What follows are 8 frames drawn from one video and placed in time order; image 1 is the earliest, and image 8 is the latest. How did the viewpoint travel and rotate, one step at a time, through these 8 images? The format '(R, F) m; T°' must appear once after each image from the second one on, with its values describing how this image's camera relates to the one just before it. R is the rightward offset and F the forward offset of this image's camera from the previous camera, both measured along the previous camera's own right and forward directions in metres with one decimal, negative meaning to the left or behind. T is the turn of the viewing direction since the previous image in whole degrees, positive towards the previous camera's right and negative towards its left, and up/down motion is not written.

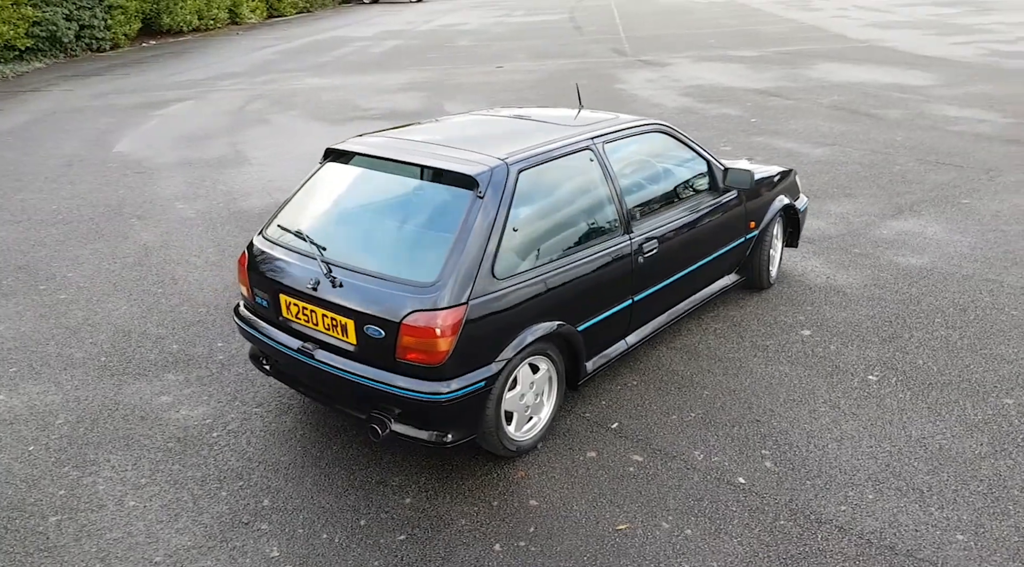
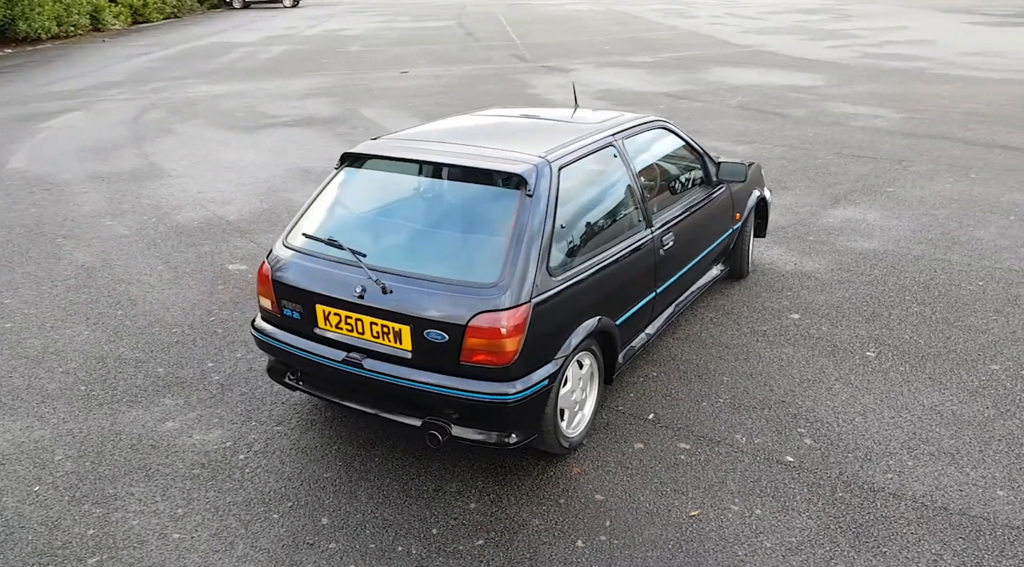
(-0.7, +0.1) m; +8°
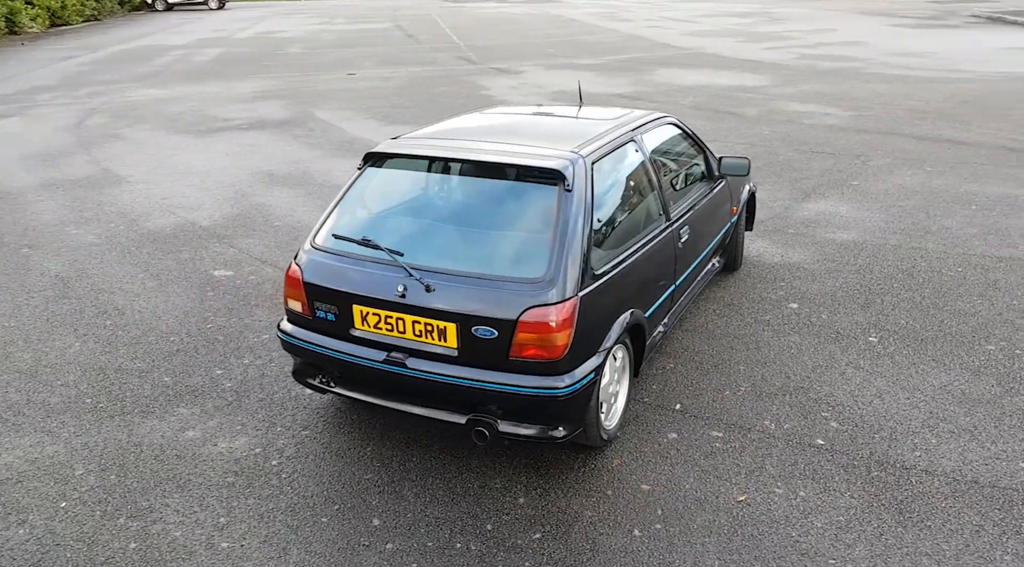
(-0.4, 0.0) m; +4°
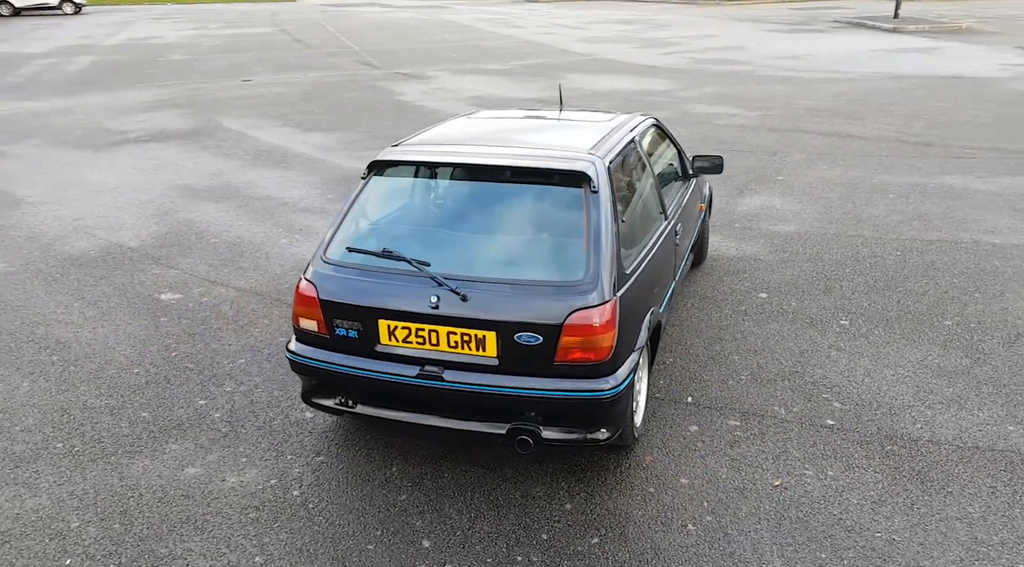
(-0.6, +0.1) m; +8°
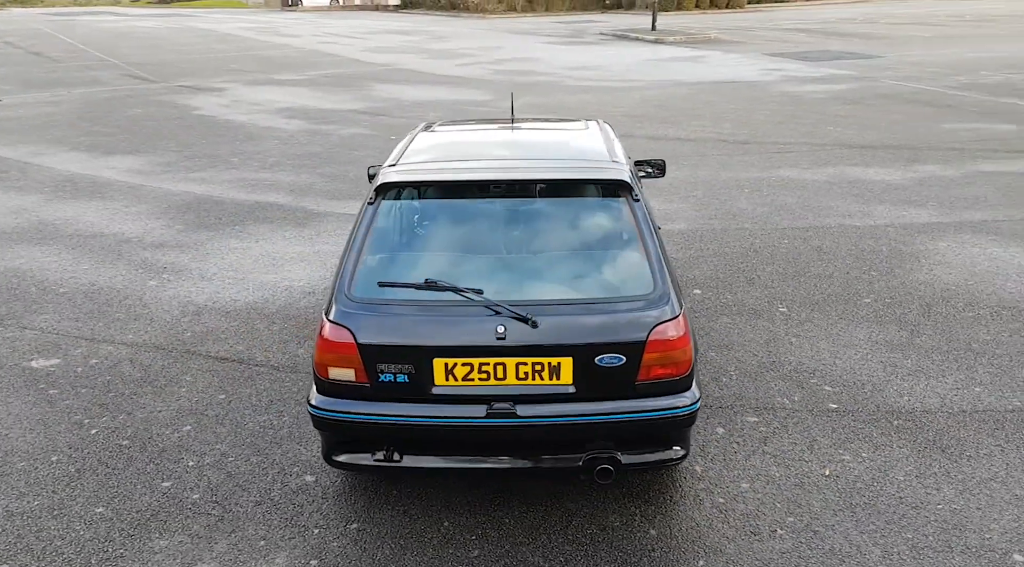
(-1.0, +0.4) m; +15°
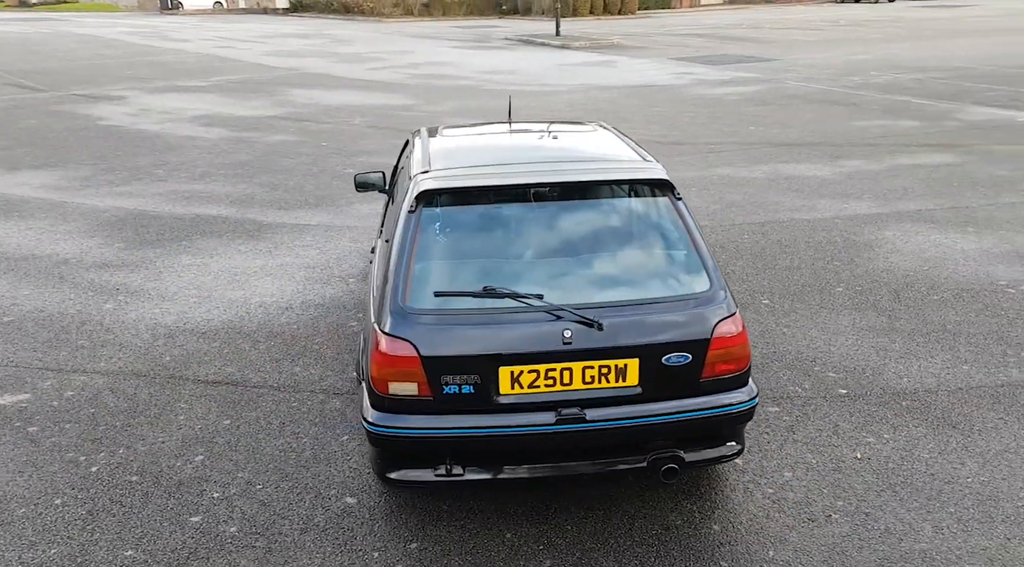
(-0.6, +0.1) m; +7°
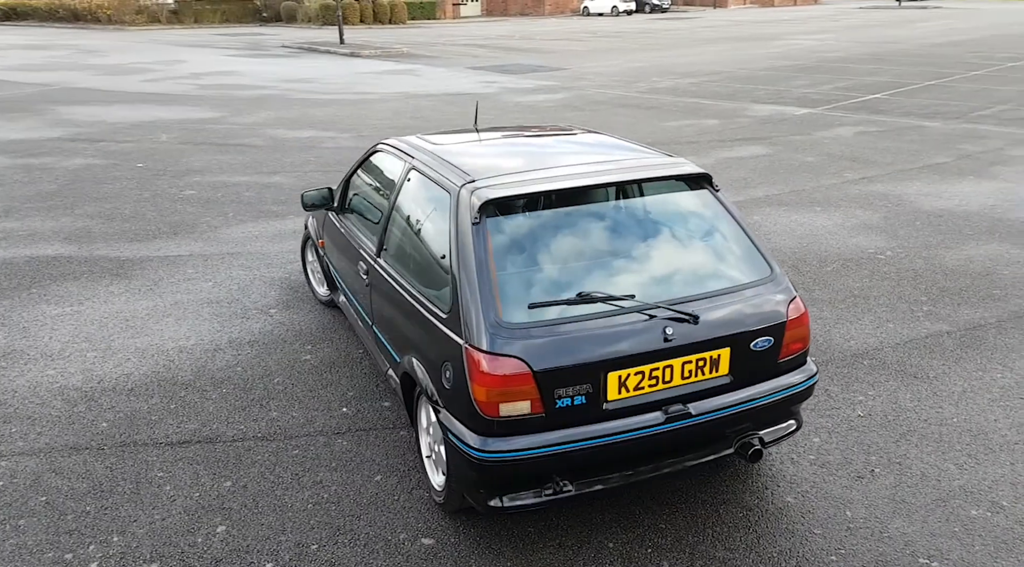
(-1.1, +0.2) m; +16°
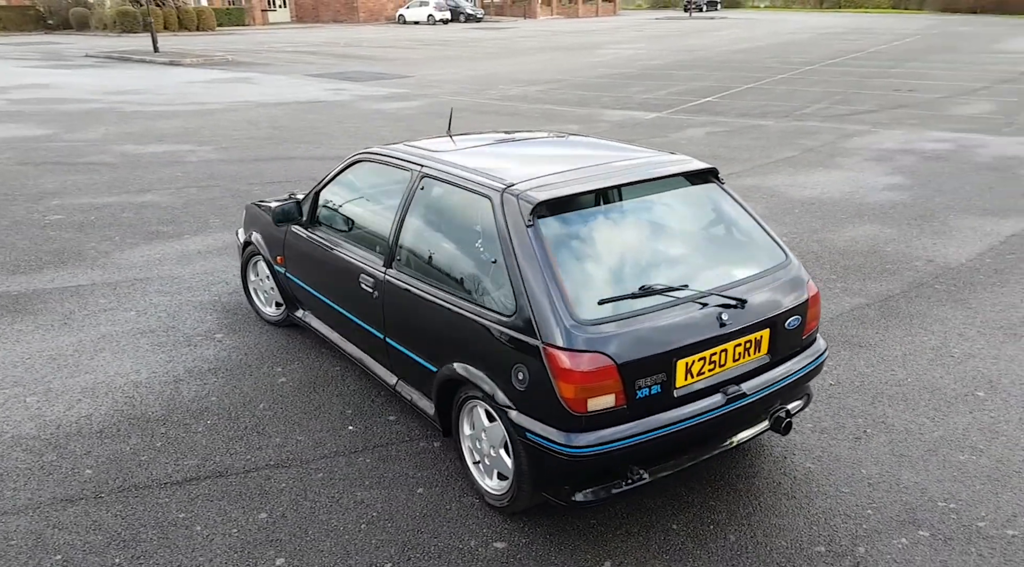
(-0.9, 0.0) m; +12°
